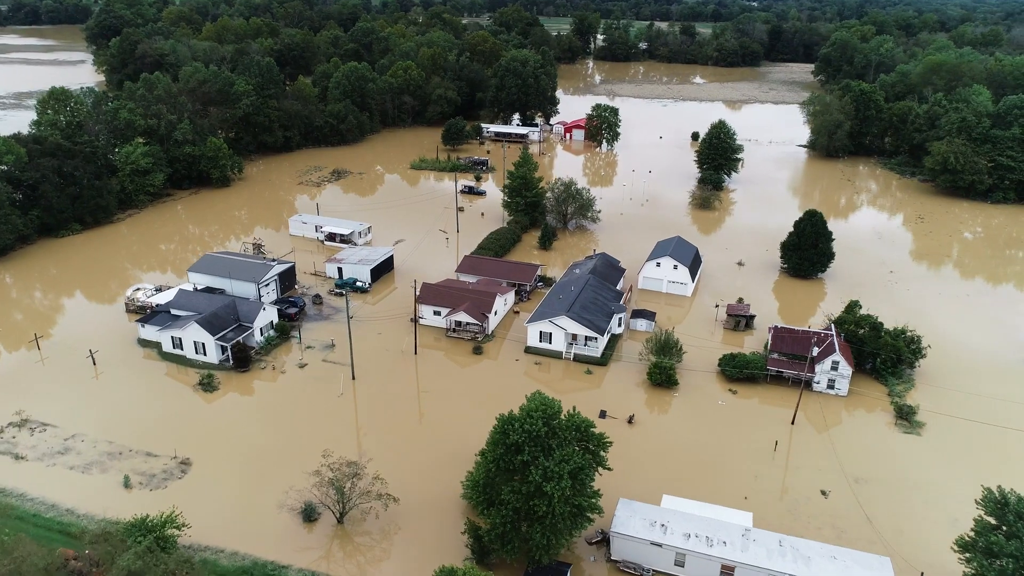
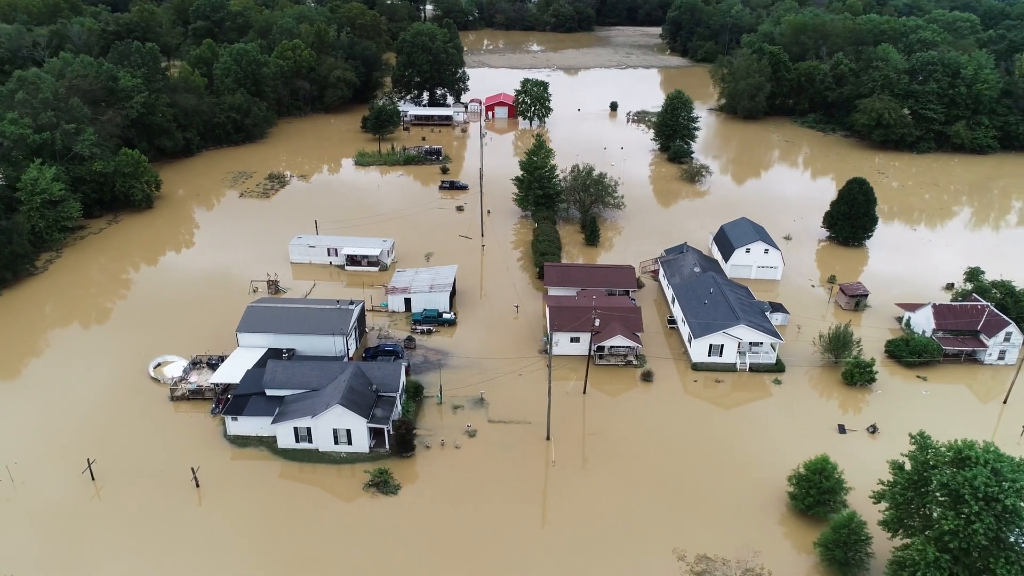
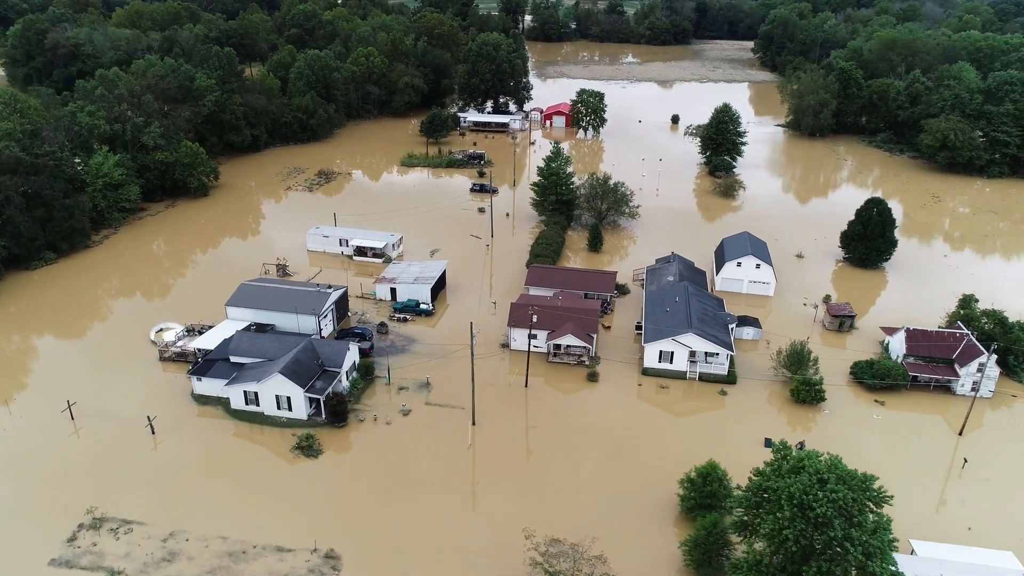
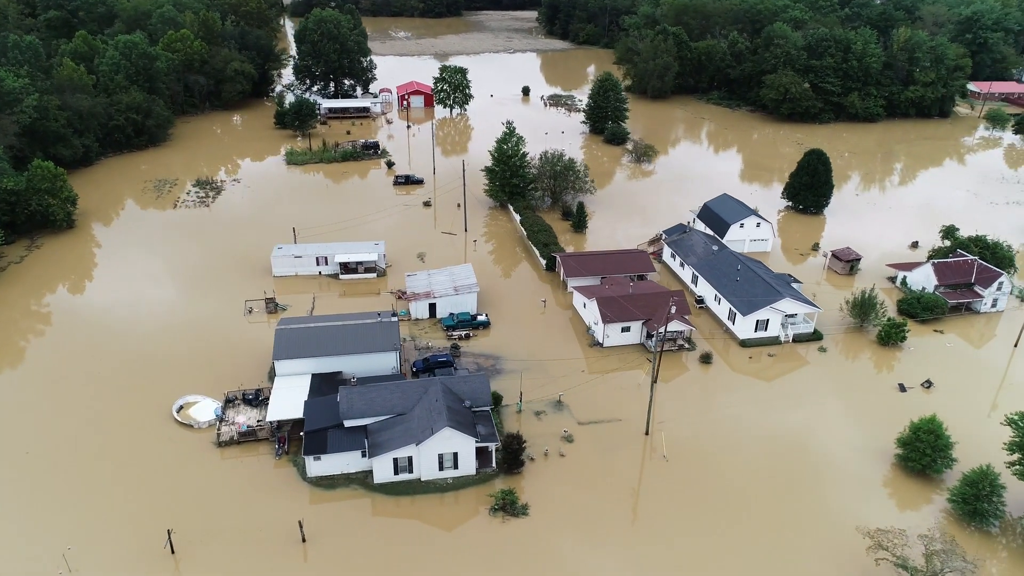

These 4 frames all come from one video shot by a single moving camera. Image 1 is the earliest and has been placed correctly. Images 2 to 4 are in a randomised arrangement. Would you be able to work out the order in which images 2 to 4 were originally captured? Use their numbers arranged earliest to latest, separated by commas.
3, 2, 4
